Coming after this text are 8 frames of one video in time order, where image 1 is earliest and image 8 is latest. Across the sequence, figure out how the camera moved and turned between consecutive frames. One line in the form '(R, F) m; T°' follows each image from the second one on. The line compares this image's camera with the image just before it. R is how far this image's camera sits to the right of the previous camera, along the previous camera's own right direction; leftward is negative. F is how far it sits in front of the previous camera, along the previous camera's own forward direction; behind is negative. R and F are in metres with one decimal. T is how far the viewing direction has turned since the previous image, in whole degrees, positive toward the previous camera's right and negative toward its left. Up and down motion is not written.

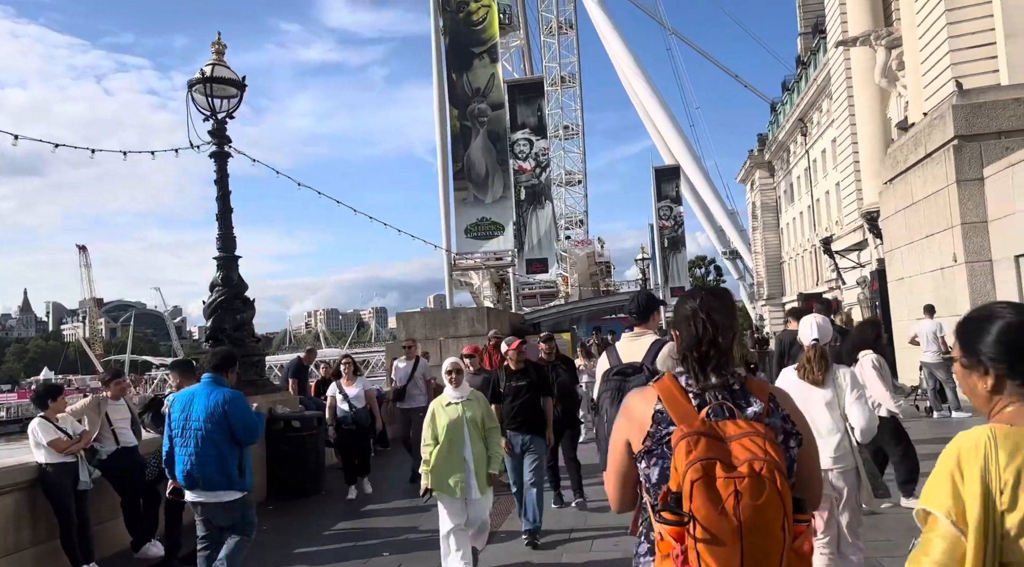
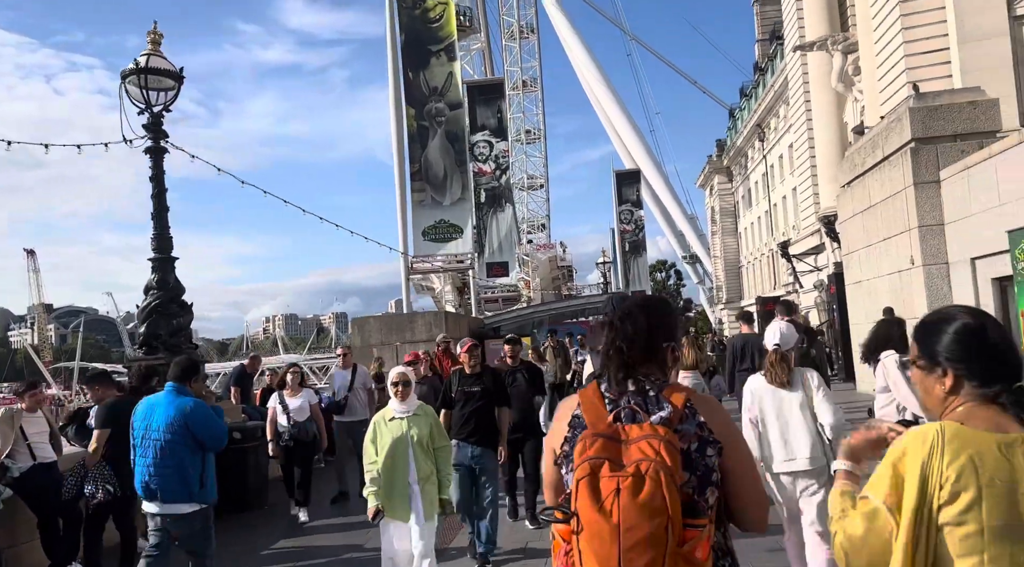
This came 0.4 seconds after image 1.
(+0.1, +0.3) m; +3°
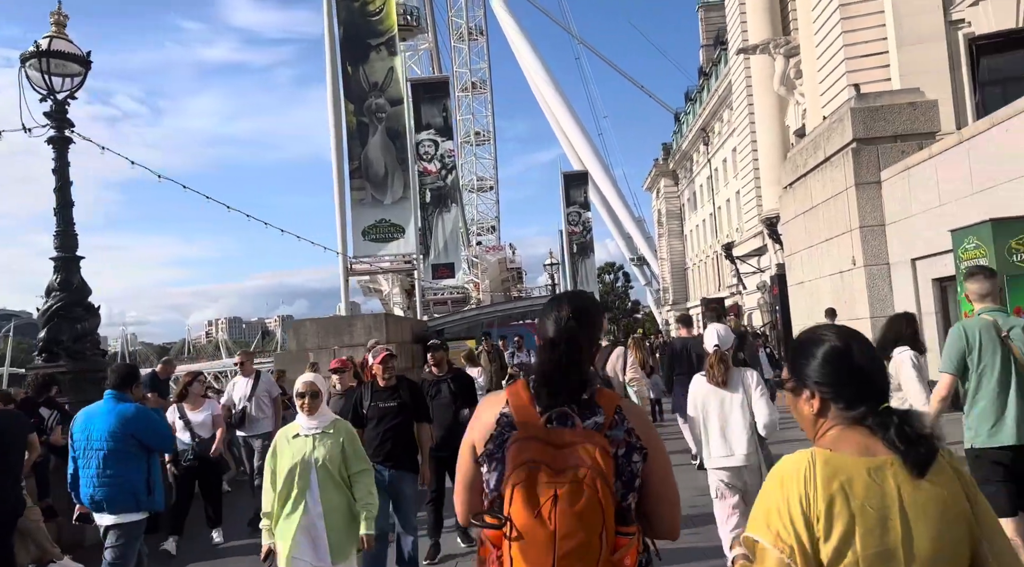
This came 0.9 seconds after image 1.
(+0.1, +0.3) m; +3°
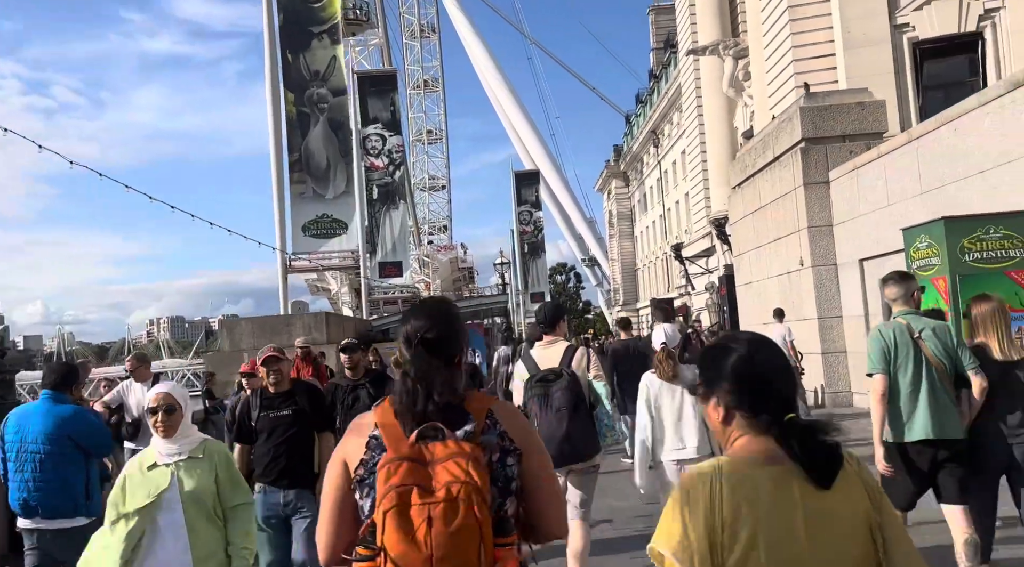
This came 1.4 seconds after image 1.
(+0.1, +0.4) m; +3°
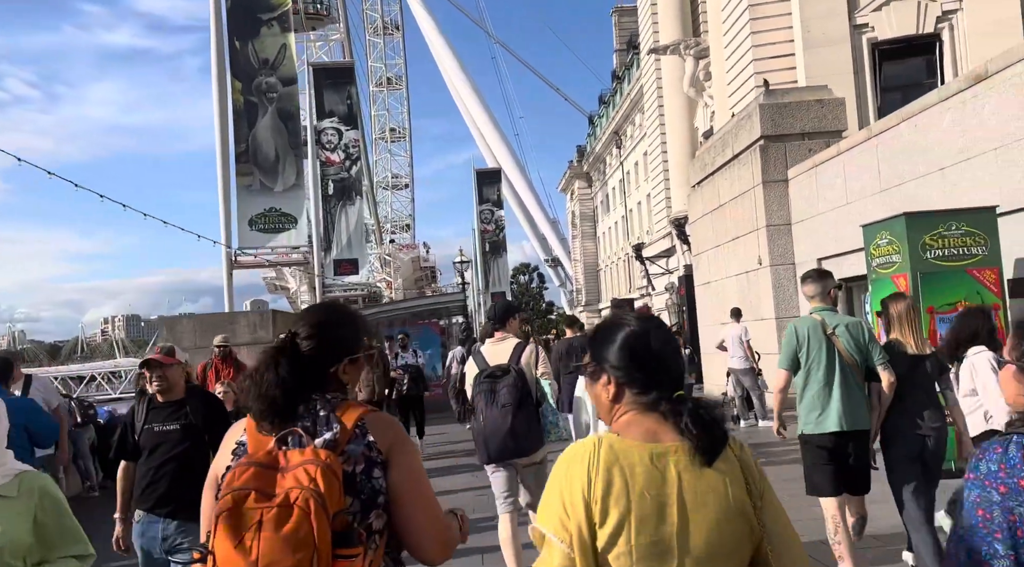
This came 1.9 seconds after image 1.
(+0.2, +0.4) m; +2°
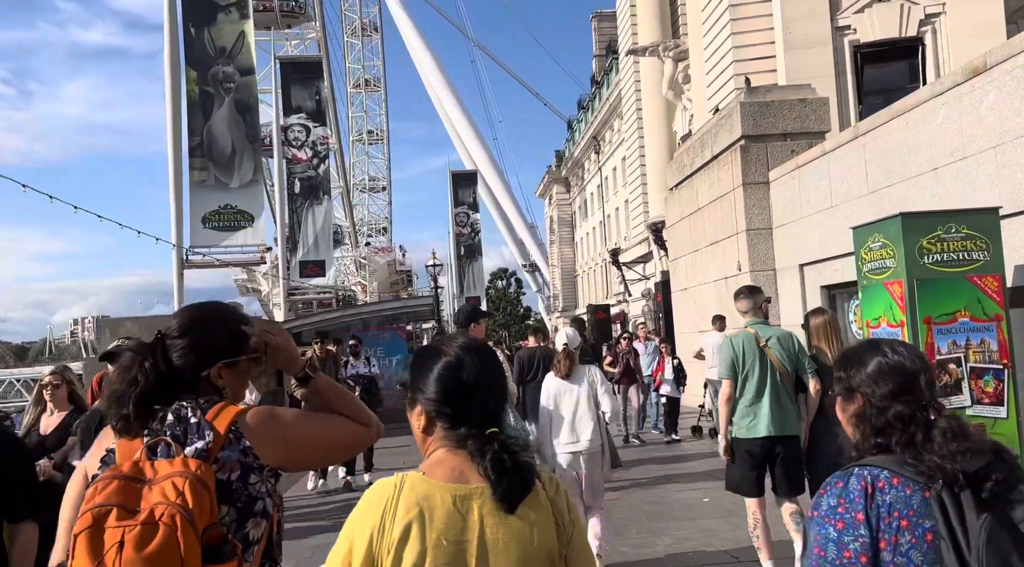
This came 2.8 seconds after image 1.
(+0.2, +0.7) m; +1°
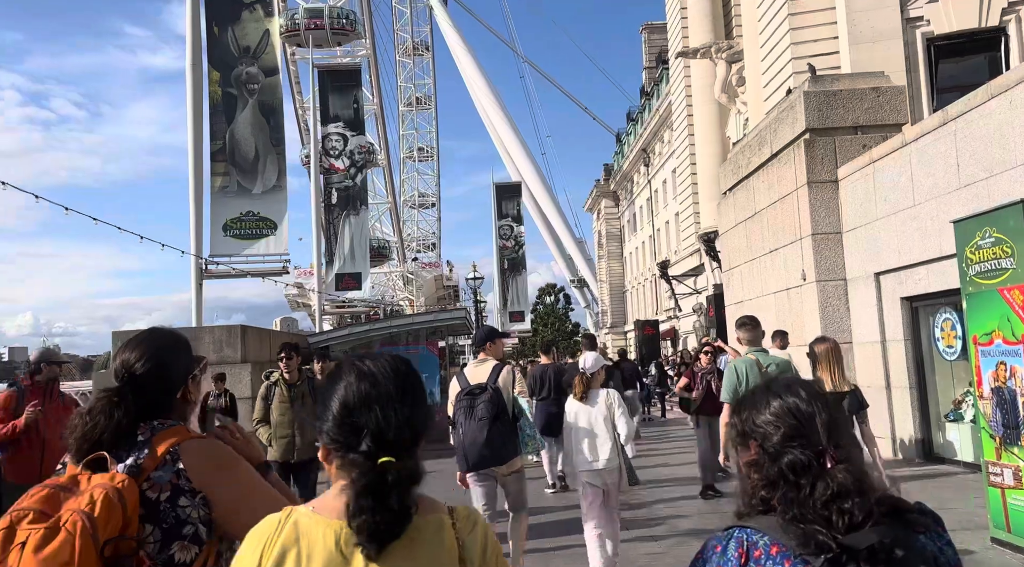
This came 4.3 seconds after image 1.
(+0.1, +1.1) m; -3°
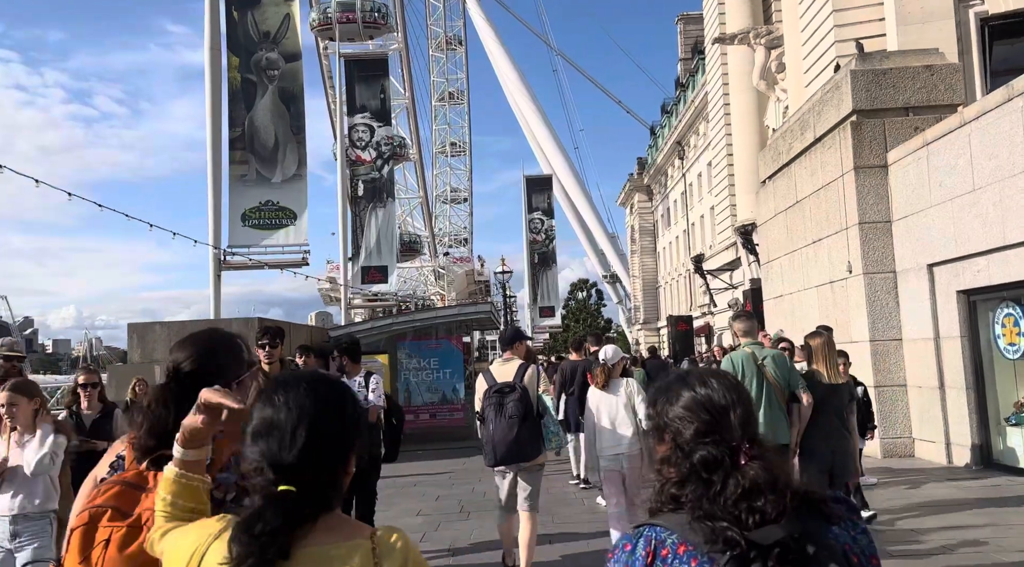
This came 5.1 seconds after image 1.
(+0.1, +0.5) m; -2°
